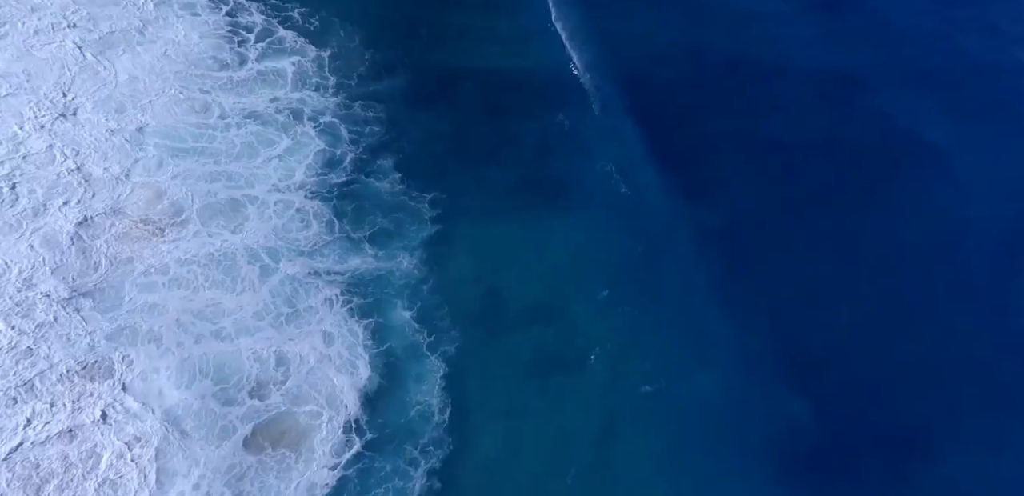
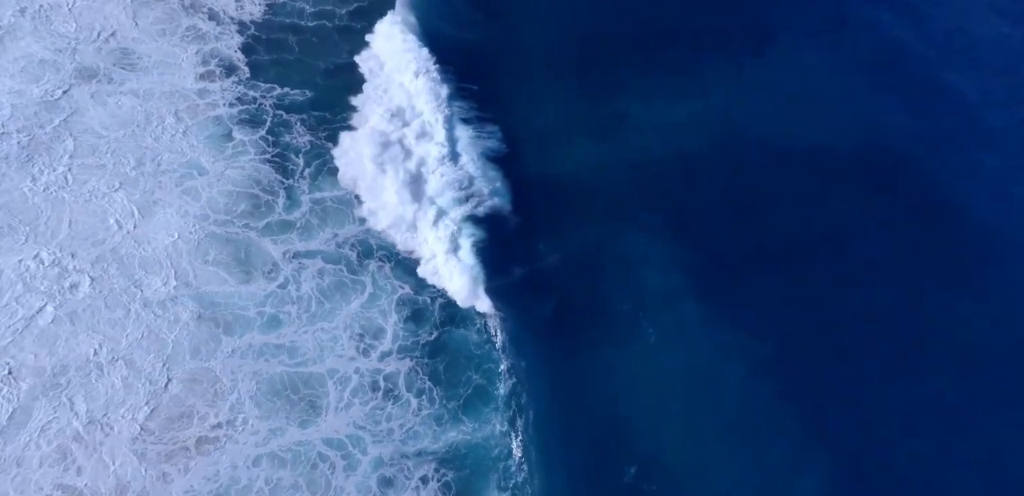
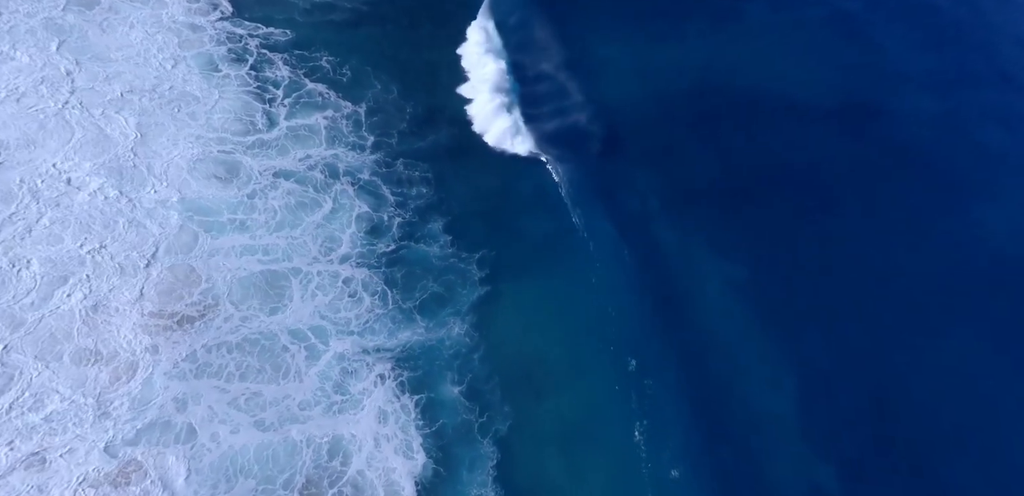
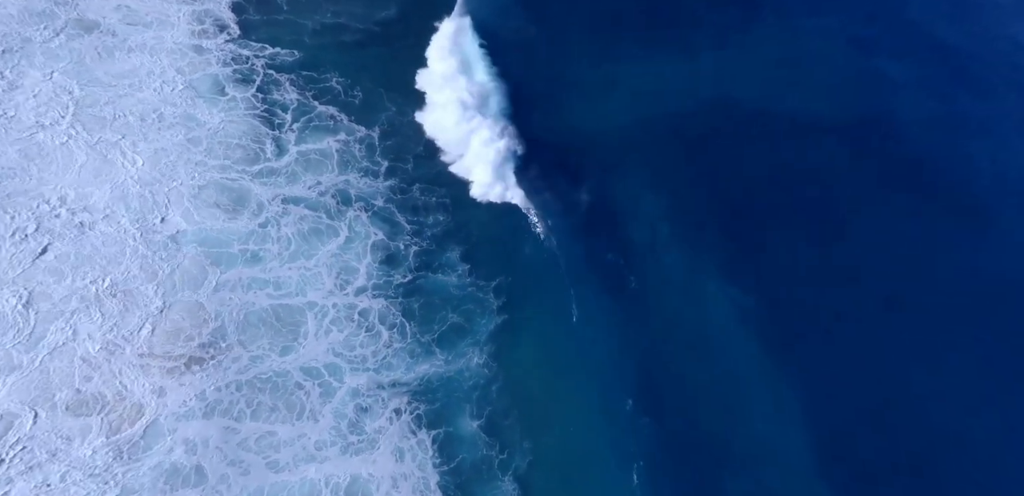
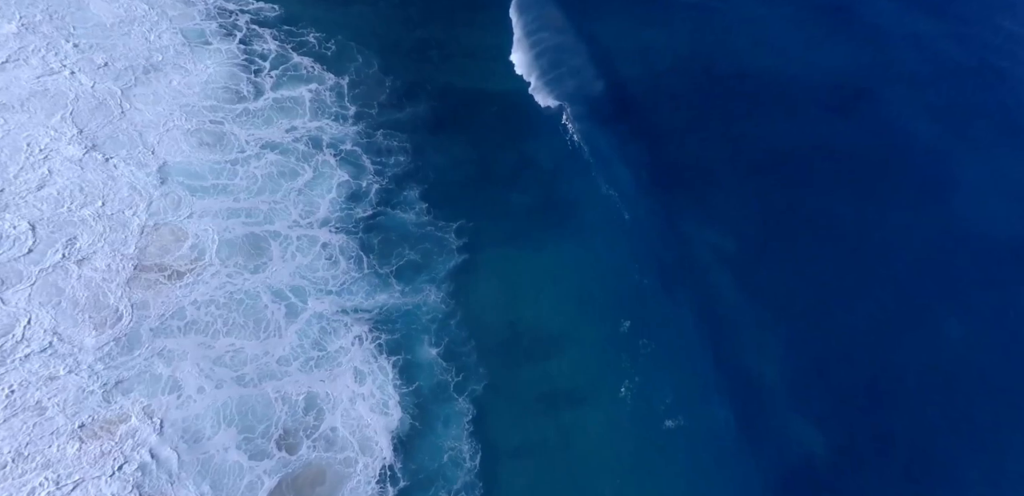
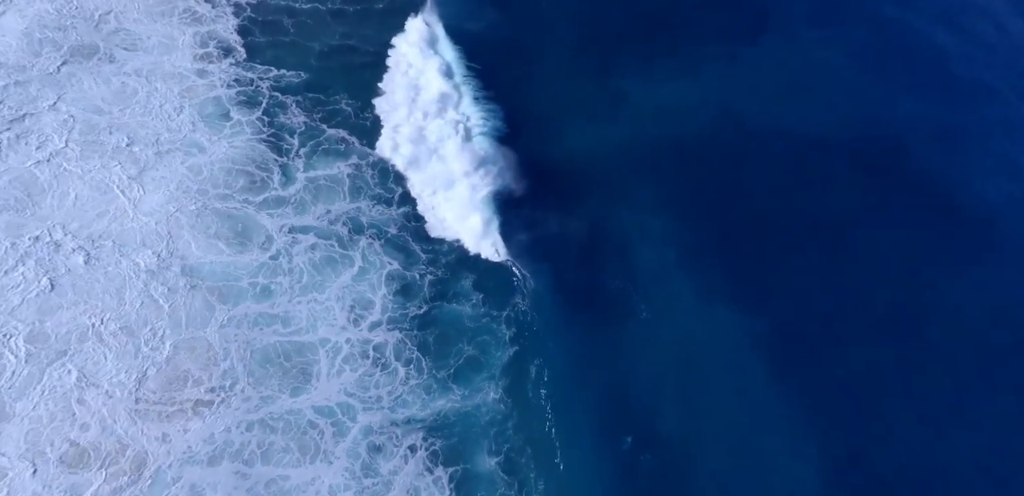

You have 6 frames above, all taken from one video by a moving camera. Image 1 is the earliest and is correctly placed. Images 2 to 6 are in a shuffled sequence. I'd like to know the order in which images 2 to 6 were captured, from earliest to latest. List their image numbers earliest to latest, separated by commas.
5, 3, 4, 6, 2
